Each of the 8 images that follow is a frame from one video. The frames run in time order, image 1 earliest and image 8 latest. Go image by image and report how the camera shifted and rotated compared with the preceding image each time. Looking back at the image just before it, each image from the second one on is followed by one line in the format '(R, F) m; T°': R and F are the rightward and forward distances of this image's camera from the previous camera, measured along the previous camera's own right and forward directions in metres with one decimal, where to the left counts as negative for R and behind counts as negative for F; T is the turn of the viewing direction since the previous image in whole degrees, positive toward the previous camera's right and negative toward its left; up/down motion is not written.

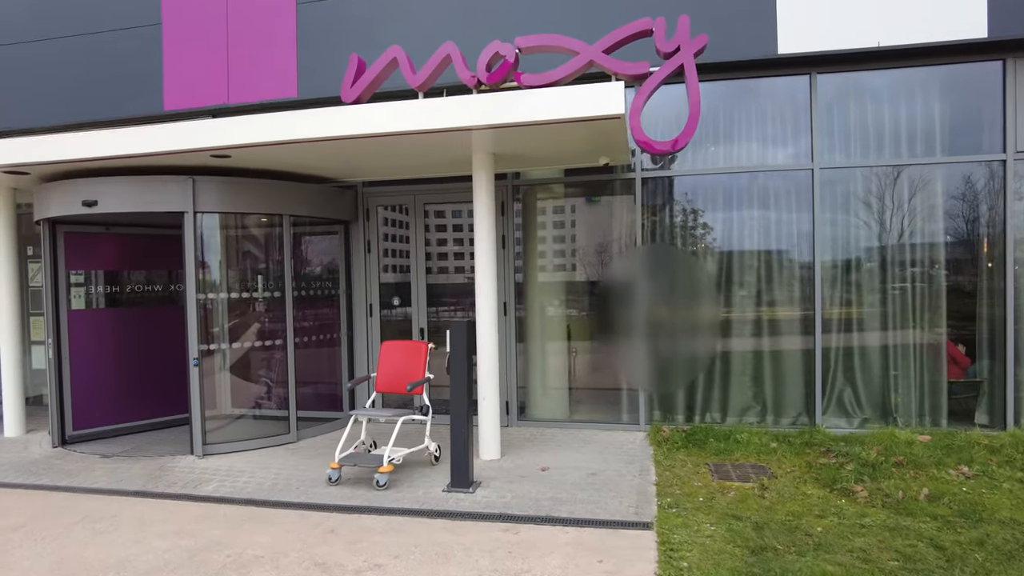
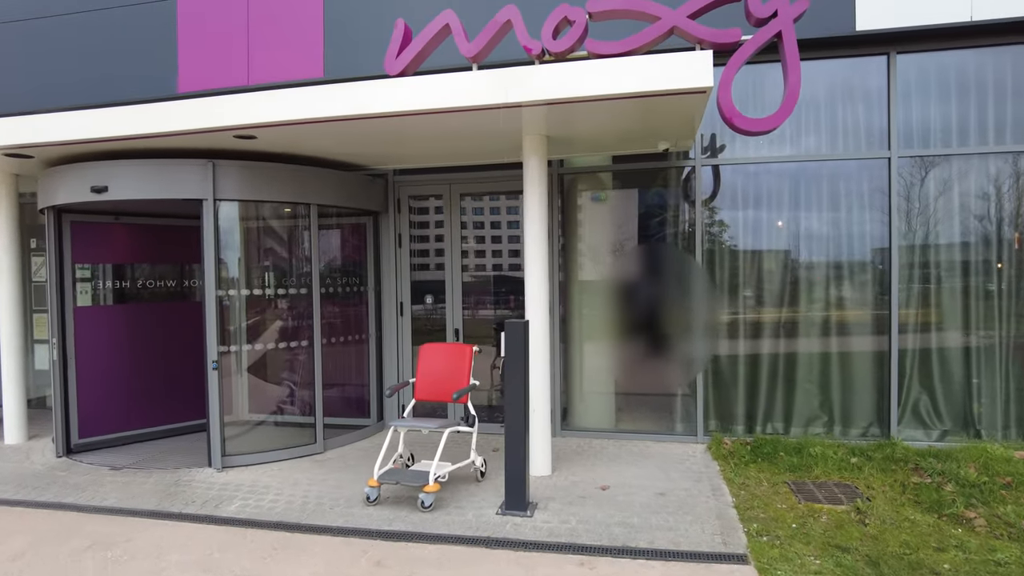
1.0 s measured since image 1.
(-0.4, +0.5) m; 0°
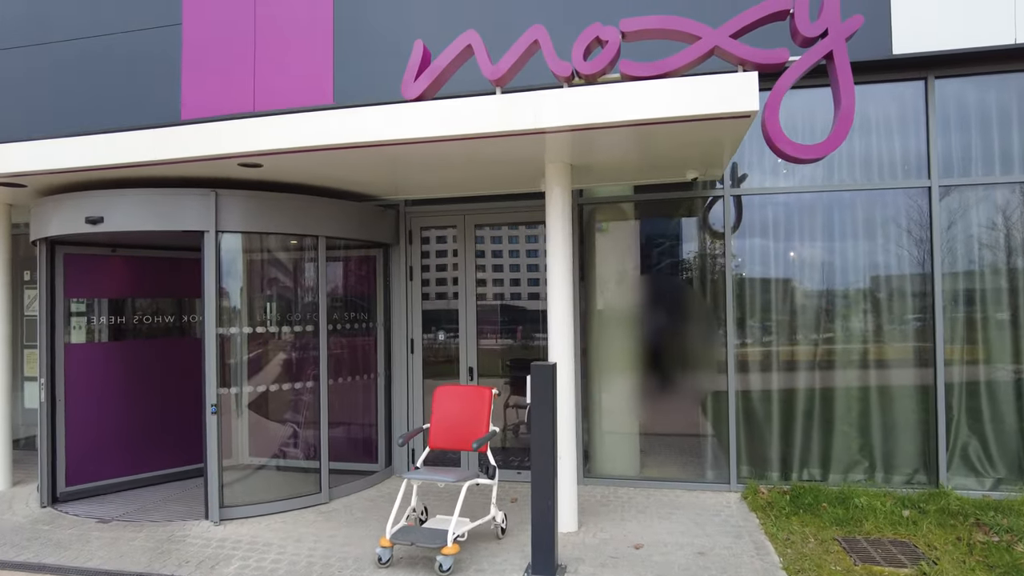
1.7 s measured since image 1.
(-0.2, +0.3) m; 0°
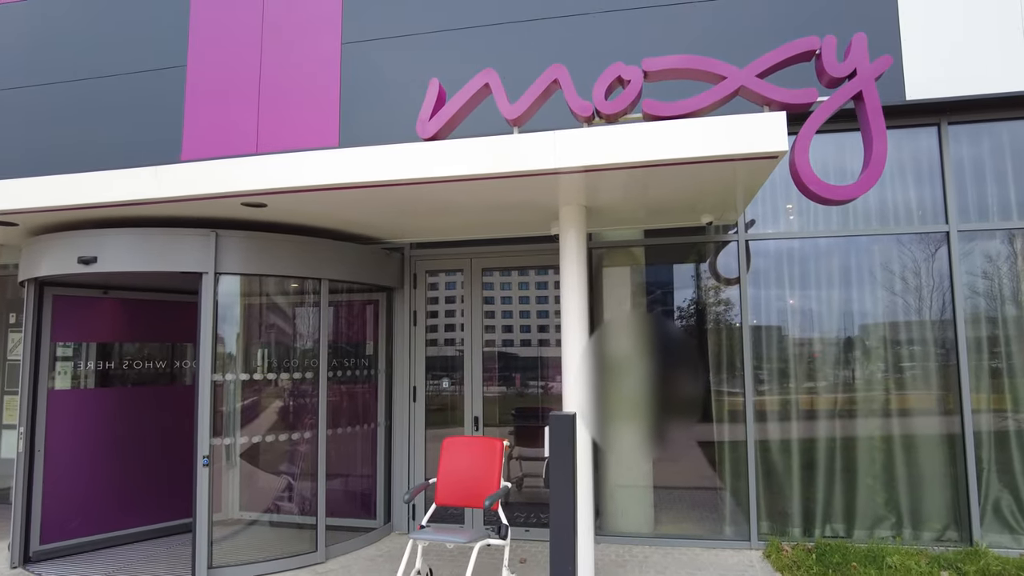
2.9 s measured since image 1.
(-0.2, +0.2) m; +1°
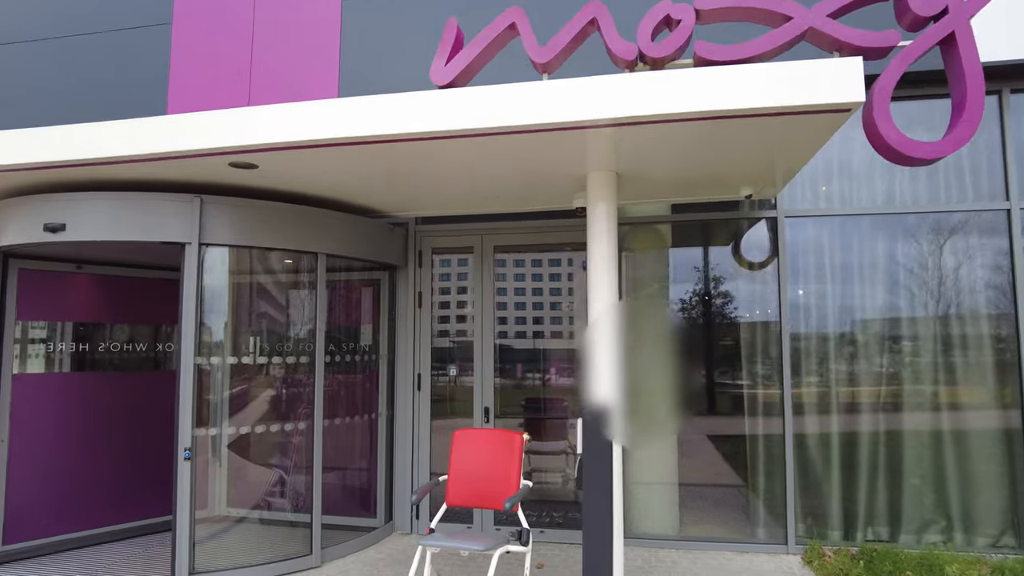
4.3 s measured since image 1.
(-0.2, +0.5) m; +1°
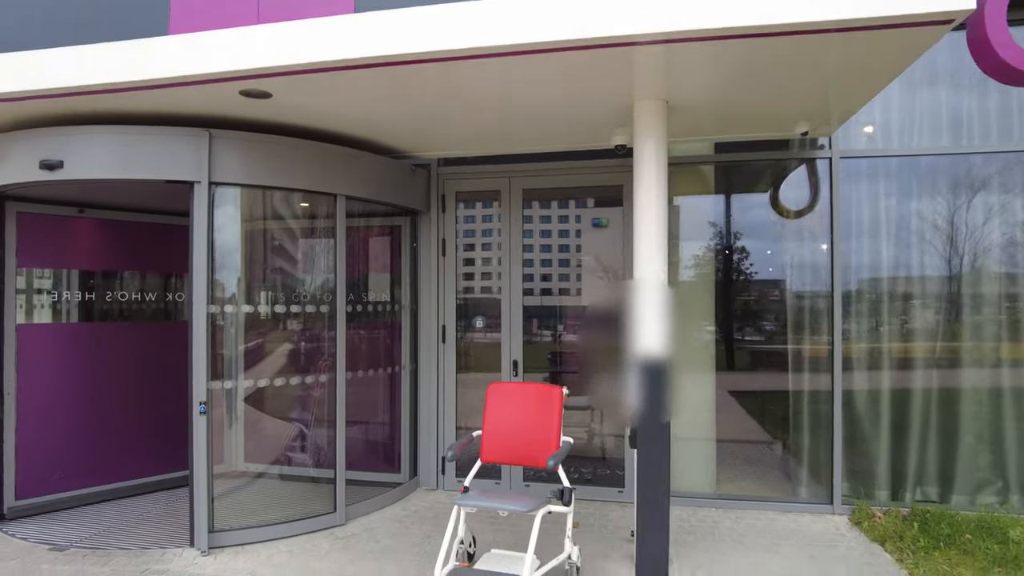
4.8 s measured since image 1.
(-0.2, +0.3) m; -1°
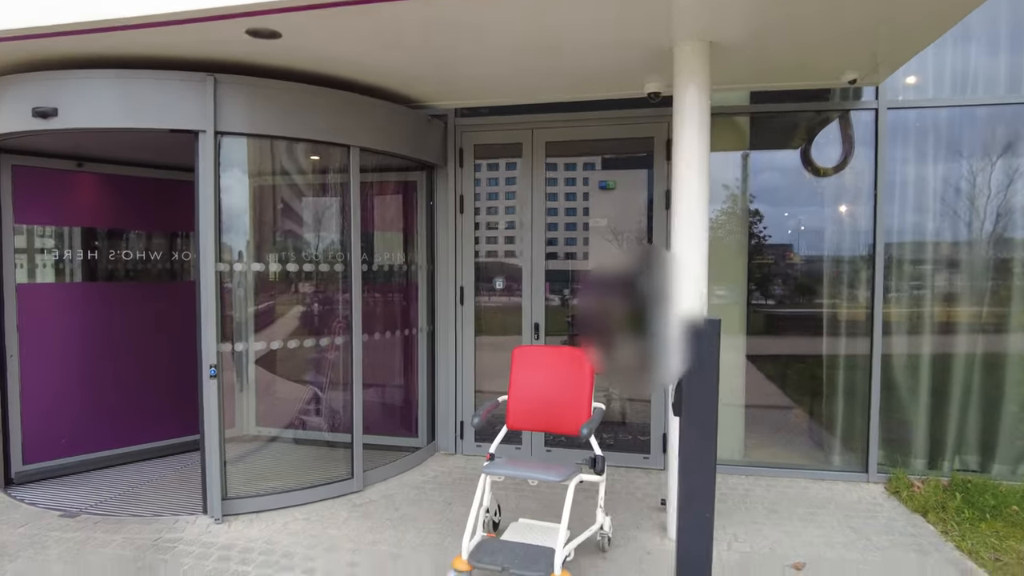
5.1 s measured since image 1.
(-0.1, +0.2) m; 0°
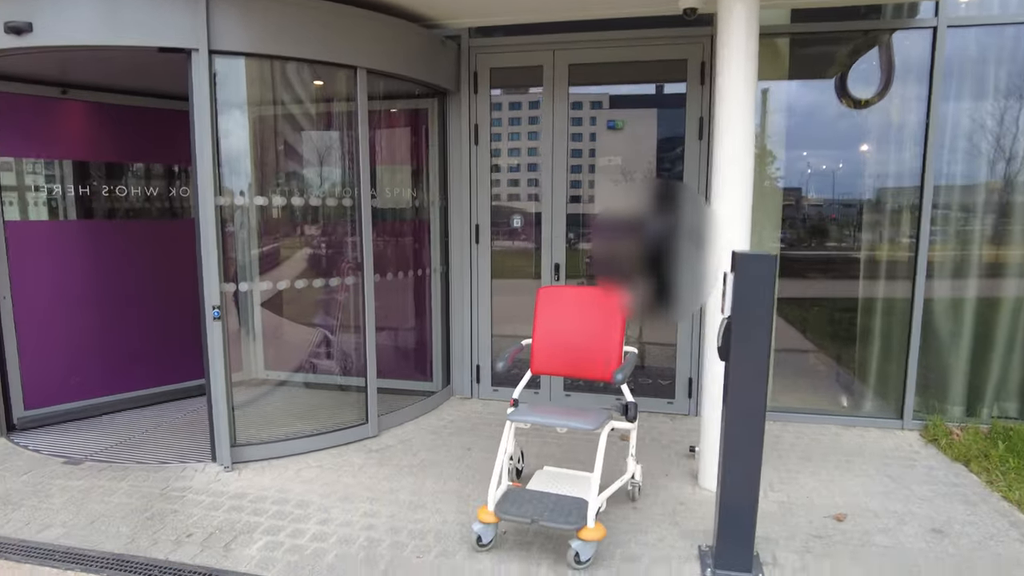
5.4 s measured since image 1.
(-0.1, +0.2) m; 0°
